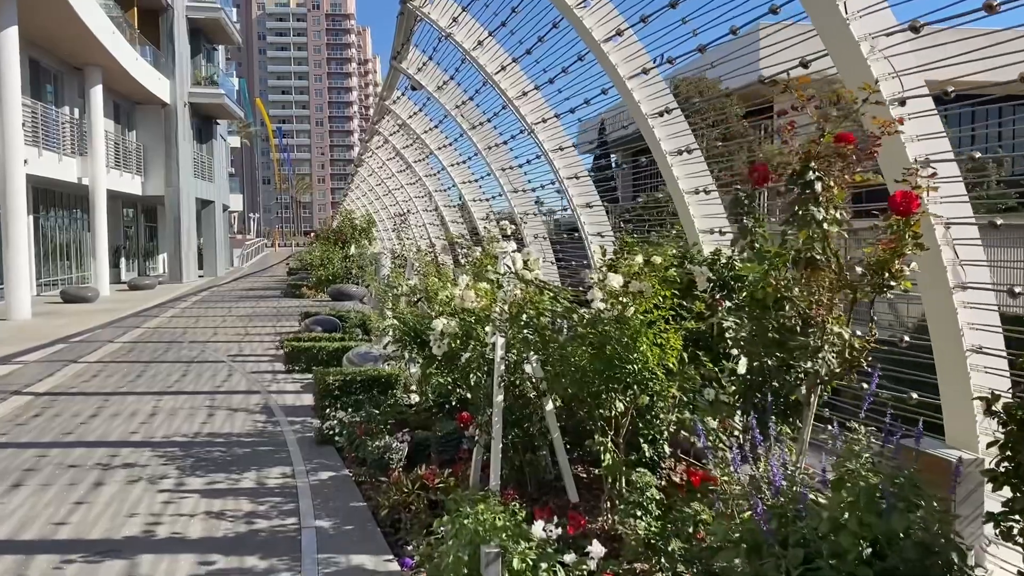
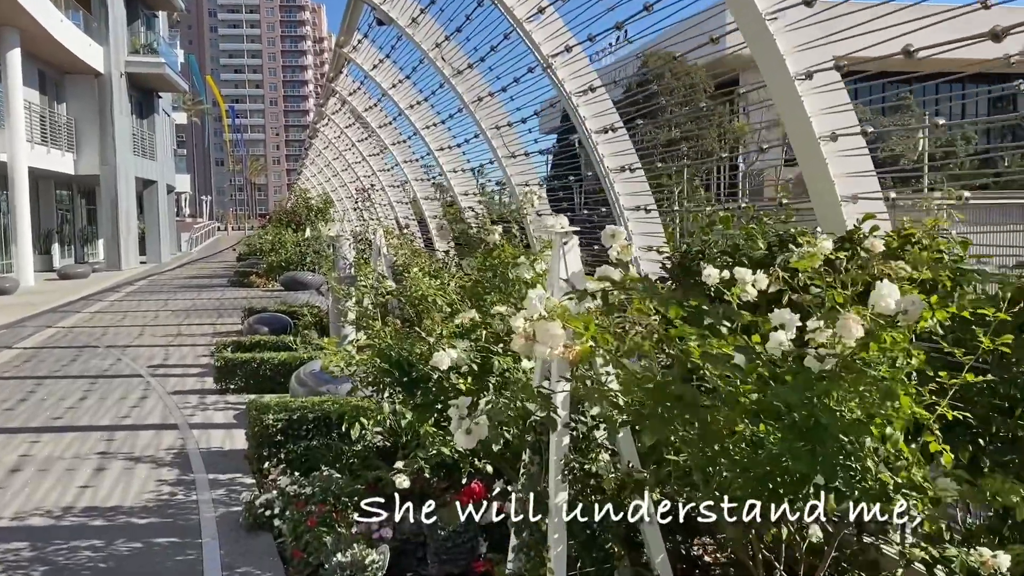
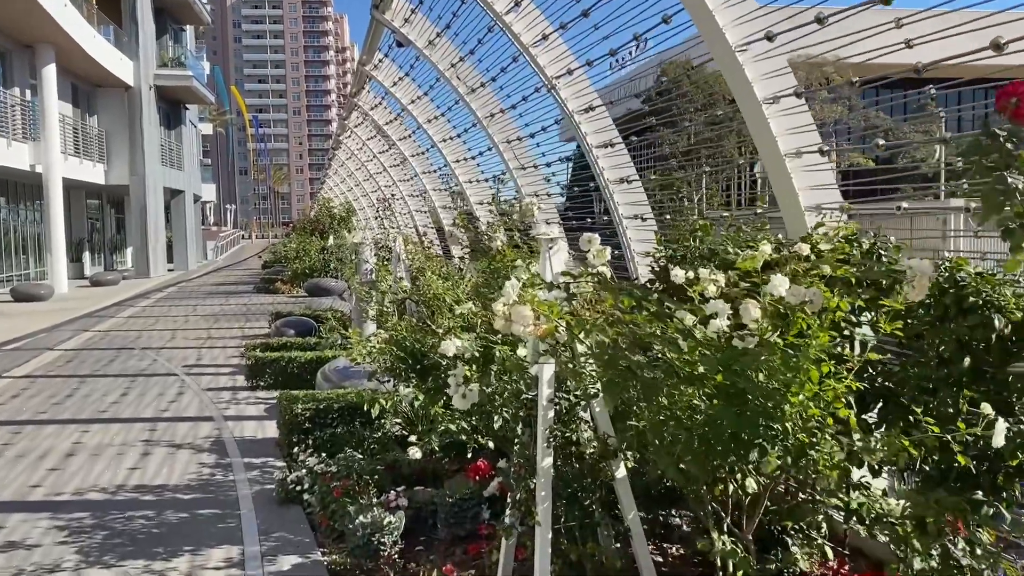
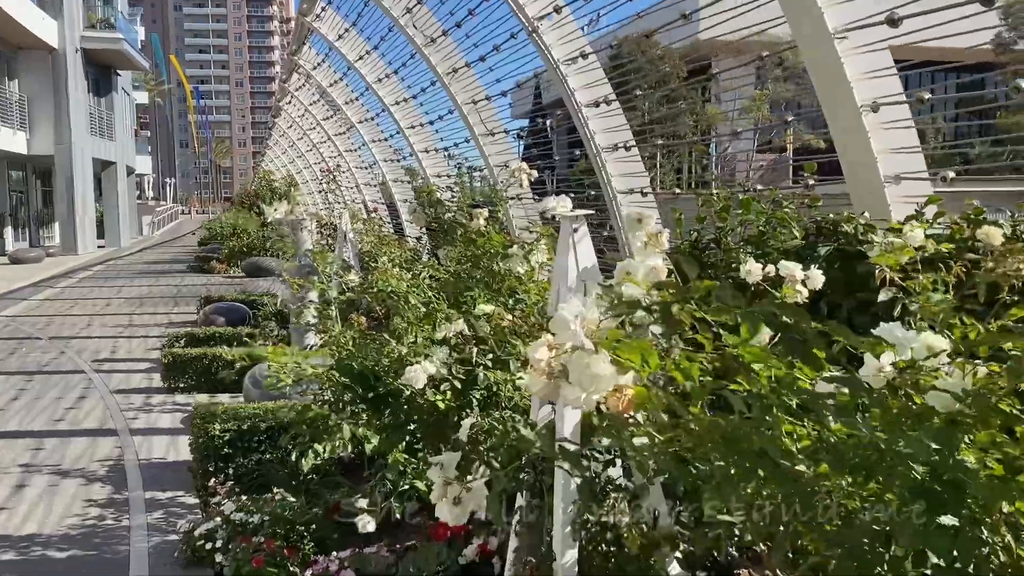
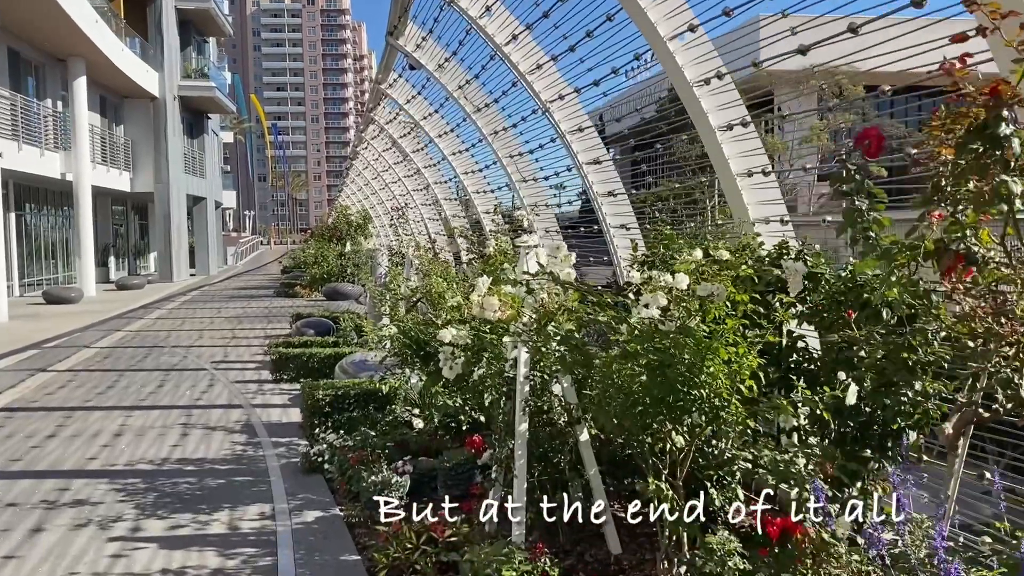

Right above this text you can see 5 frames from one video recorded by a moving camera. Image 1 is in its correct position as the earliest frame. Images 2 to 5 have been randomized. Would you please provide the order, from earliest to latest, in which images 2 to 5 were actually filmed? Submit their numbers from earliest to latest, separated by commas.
5, 3, 2, 4
